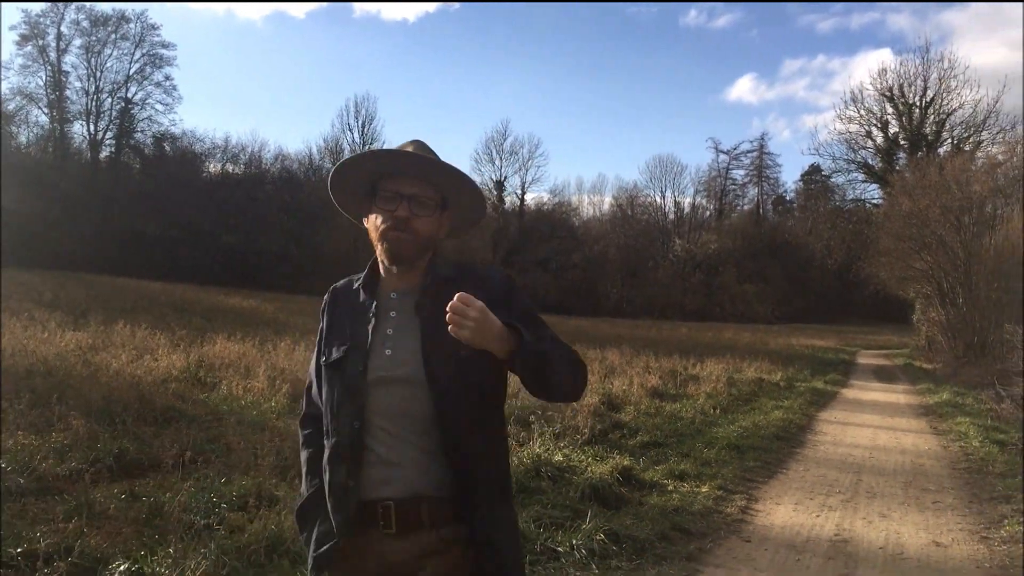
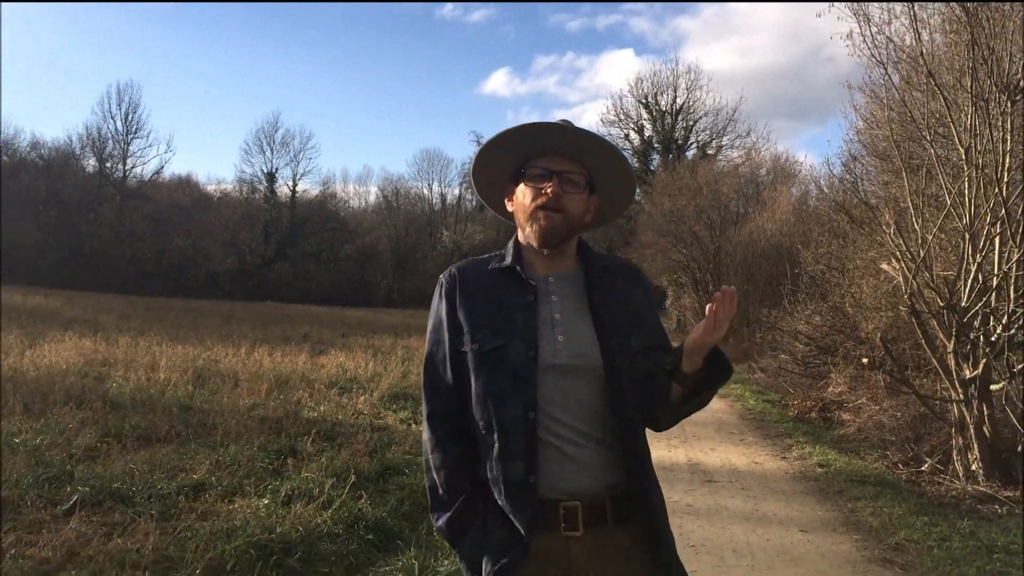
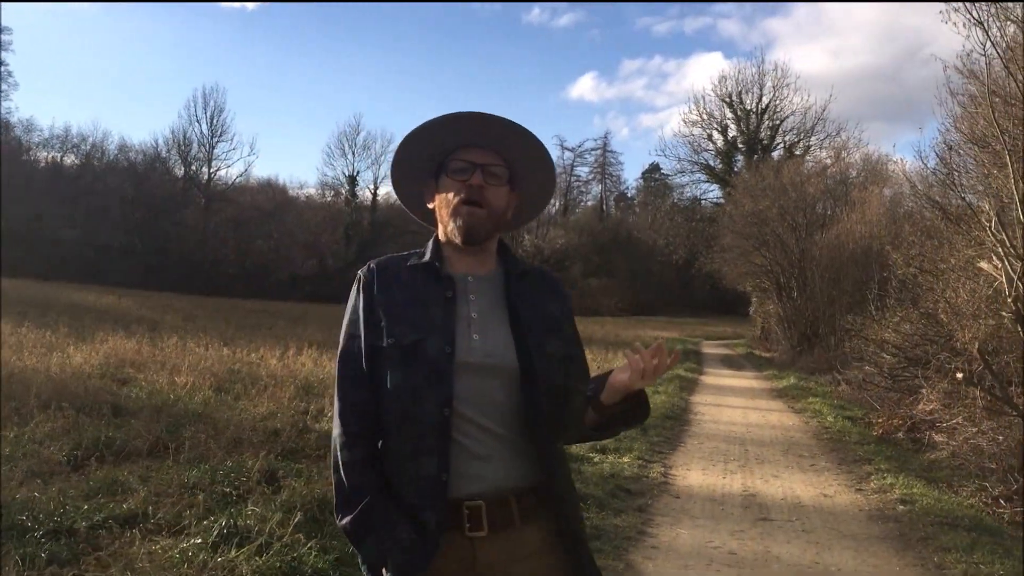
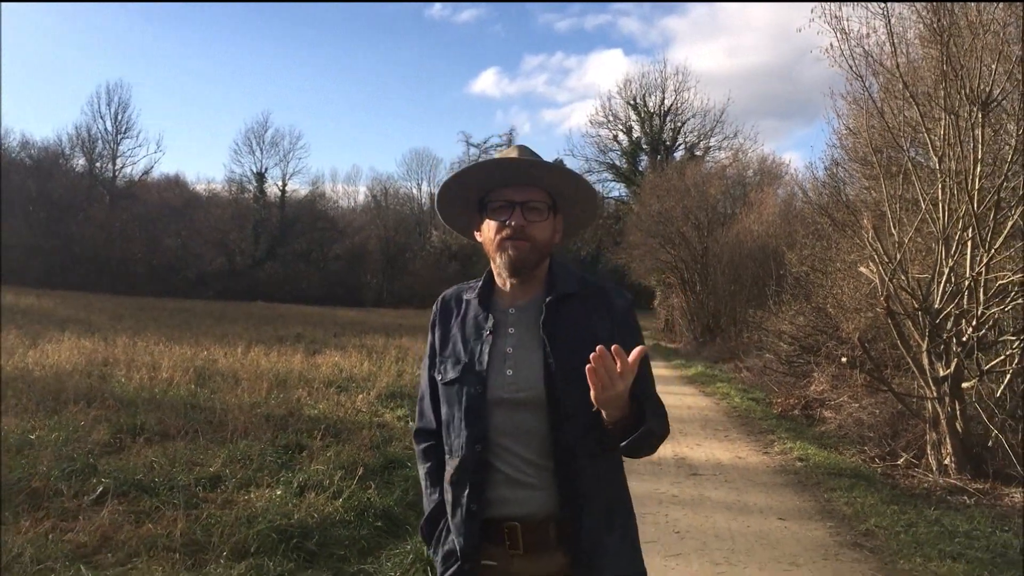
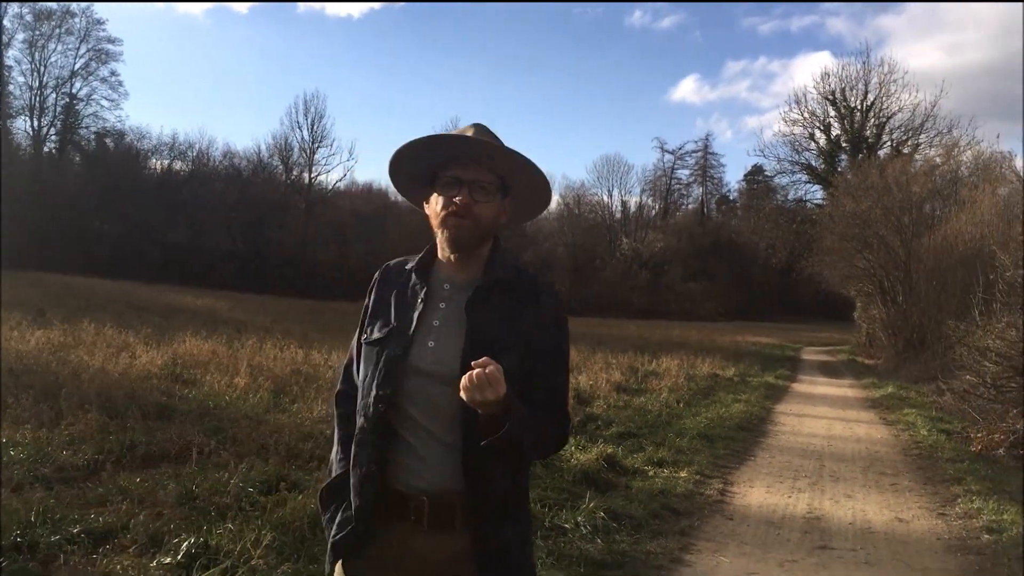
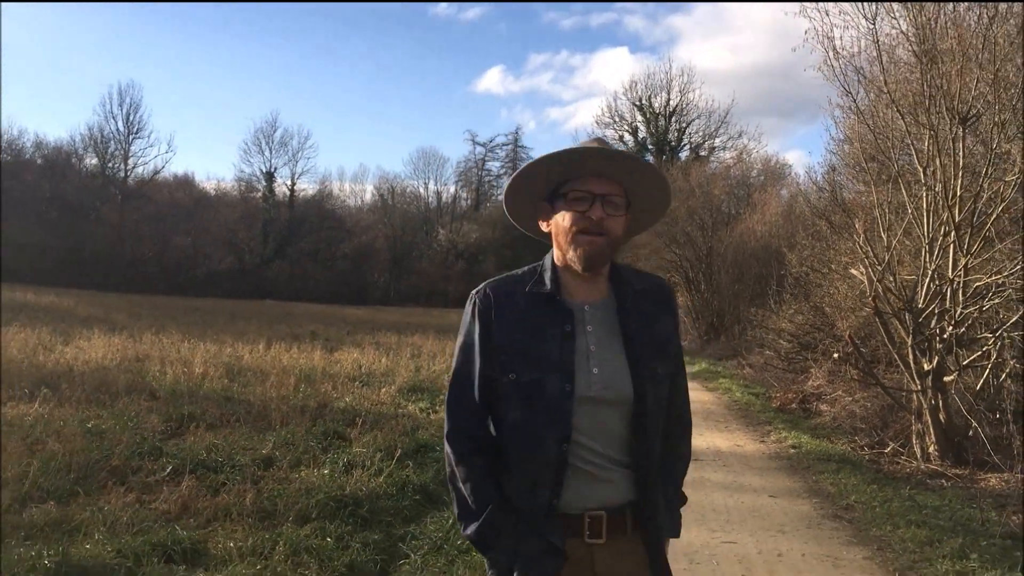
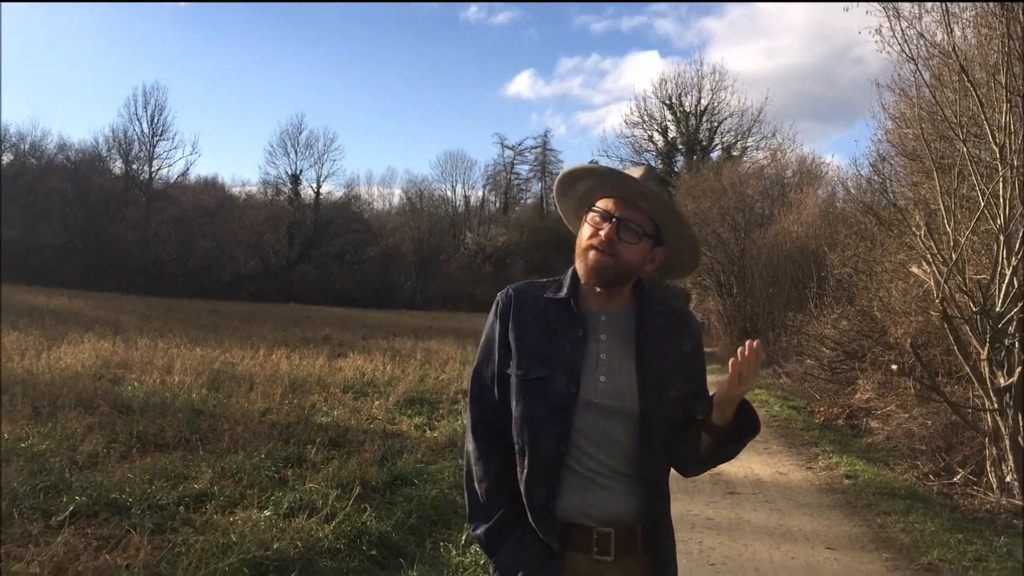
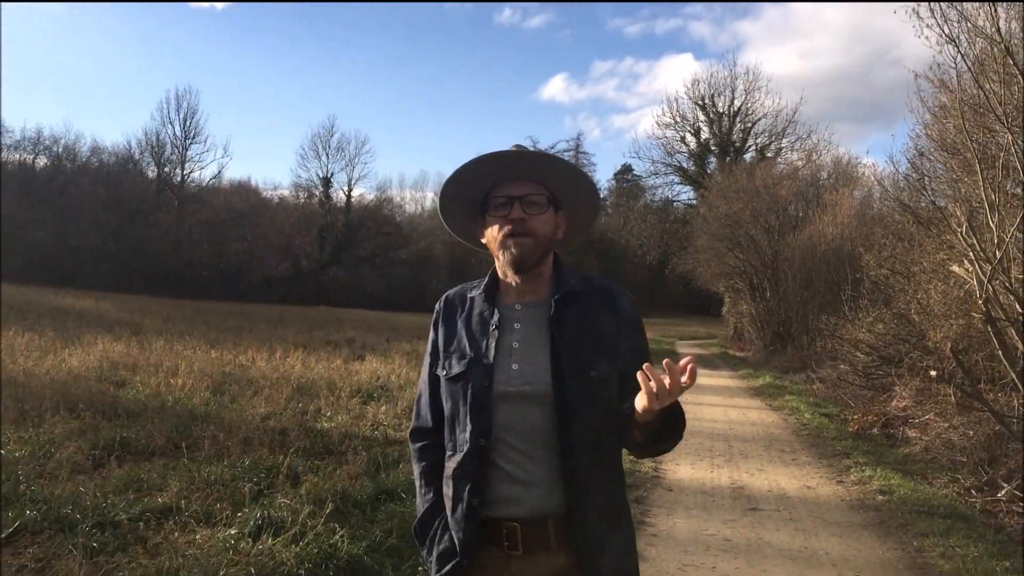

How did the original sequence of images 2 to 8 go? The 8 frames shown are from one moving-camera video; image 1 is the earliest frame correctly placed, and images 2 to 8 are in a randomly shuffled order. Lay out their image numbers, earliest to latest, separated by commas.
5, 3, 8, 7, 2, 4, 6
